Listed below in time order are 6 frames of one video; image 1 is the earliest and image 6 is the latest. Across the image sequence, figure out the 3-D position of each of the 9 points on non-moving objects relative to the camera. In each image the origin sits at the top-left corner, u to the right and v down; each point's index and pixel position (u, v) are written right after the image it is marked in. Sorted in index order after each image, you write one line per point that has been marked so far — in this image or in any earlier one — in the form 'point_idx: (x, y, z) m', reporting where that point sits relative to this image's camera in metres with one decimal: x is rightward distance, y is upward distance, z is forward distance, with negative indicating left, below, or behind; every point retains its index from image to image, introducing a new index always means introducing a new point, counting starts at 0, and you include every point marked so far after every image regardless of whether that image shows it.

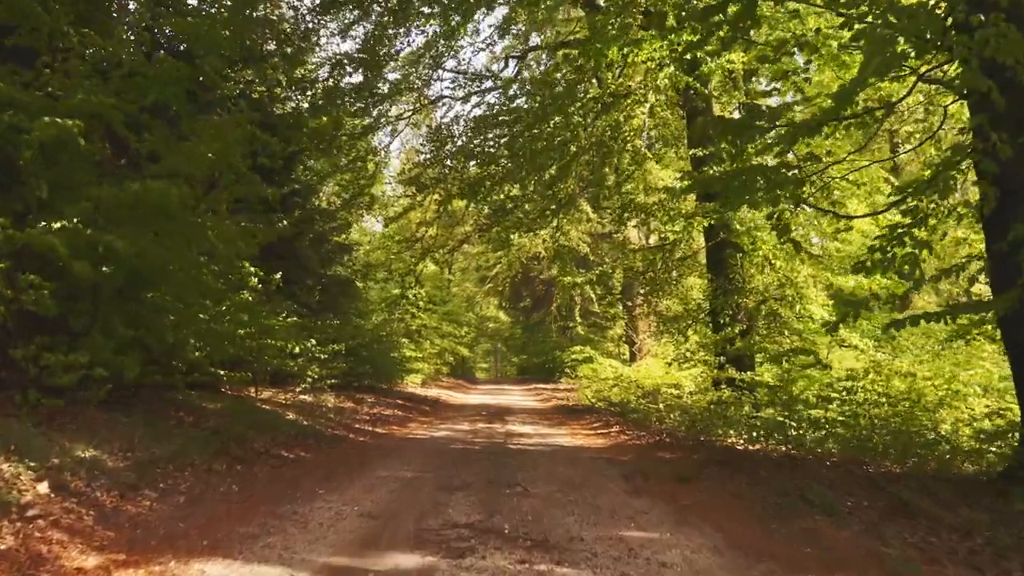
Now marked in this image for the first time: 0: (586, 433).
0: (+1.9, -3.8, +13.8) m
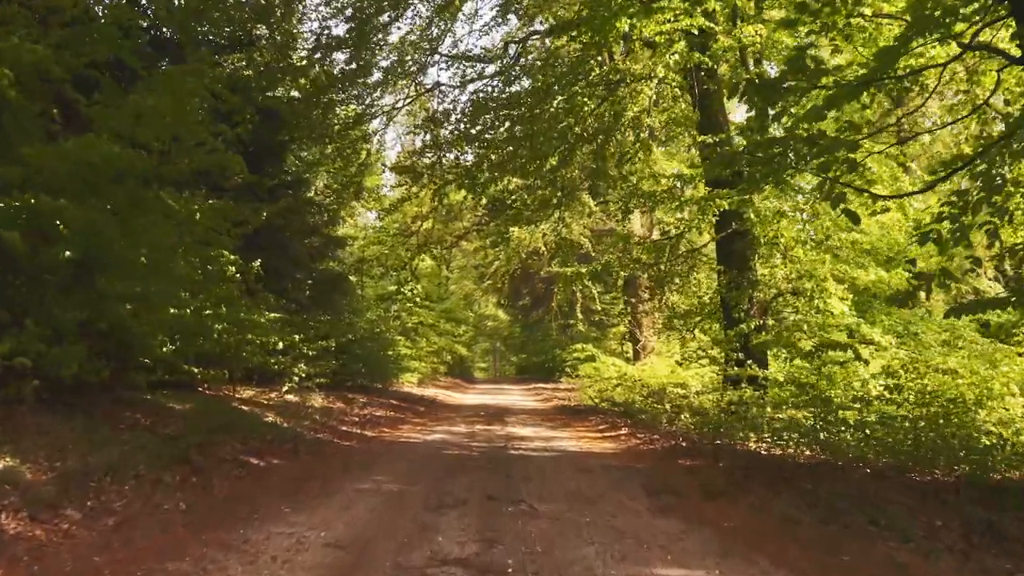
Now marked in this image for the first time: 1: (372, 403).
0: (+1.9, -3.6, +12.8) m
1: (-4.6, -3.7, +17.3) m
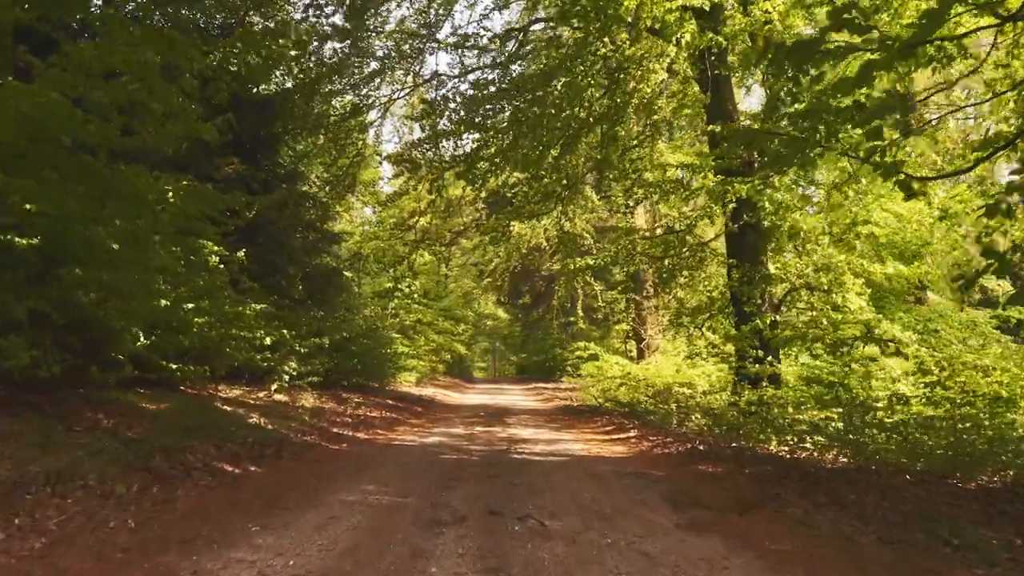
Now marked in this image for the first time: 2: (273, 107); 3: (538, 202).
0: (+2.0, -3.4, +12.2) m
1: (-4.5, -3.6, +16.6) m
2: (-8.2, +6.1, +18.5) m
3: (+0.8, +2.7, +16.8) m
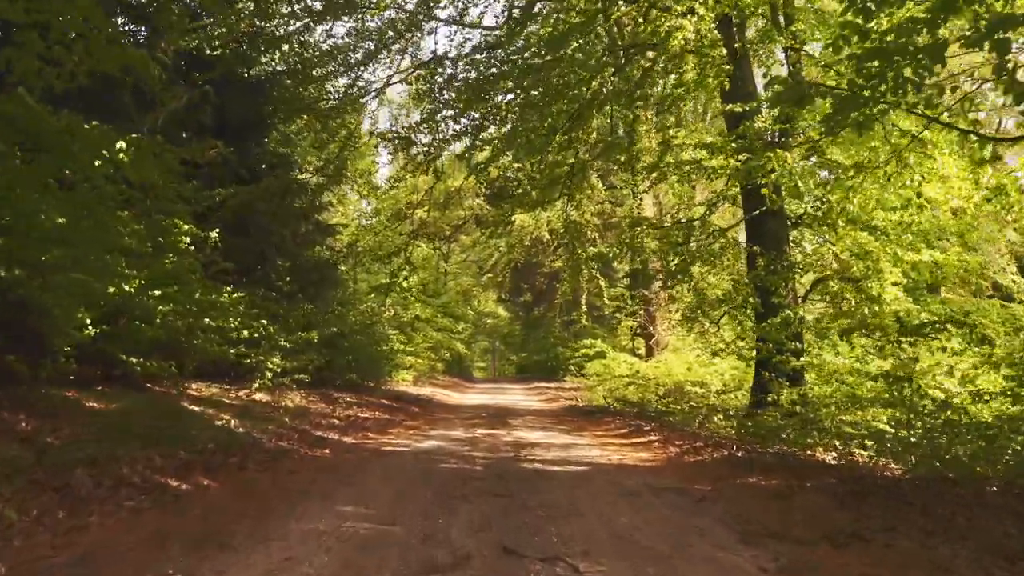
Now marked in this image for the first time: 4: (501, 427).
0: (+2.1, -3.2, +11.0) m
1: (-4.4, -3.3, +15.4) m
2: (-8.1, +6.4, +17.4) m
3: (+0.9, +2.9, +15.6) m
4: (-0.3, -3.6, +13.8) m
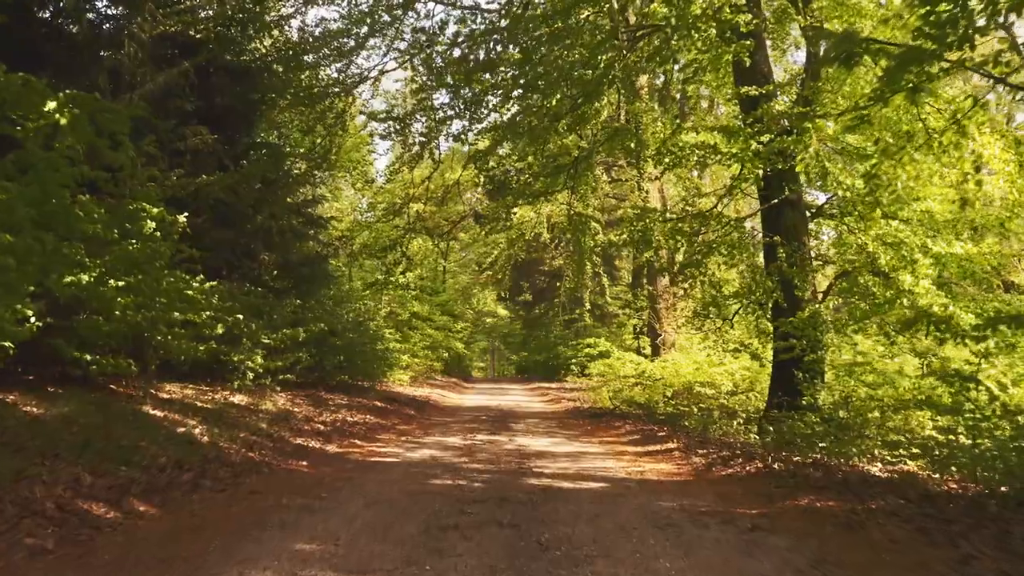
0: (+2.1, -3.0, +10.1) m
1: (-4.4, -3.2, +14.5) m
2: (-8.1, +6.5, +16.5) m
3: (+0.9, +3.1, +14.7) m
4: (-0.3, -3.4, +12.9) m
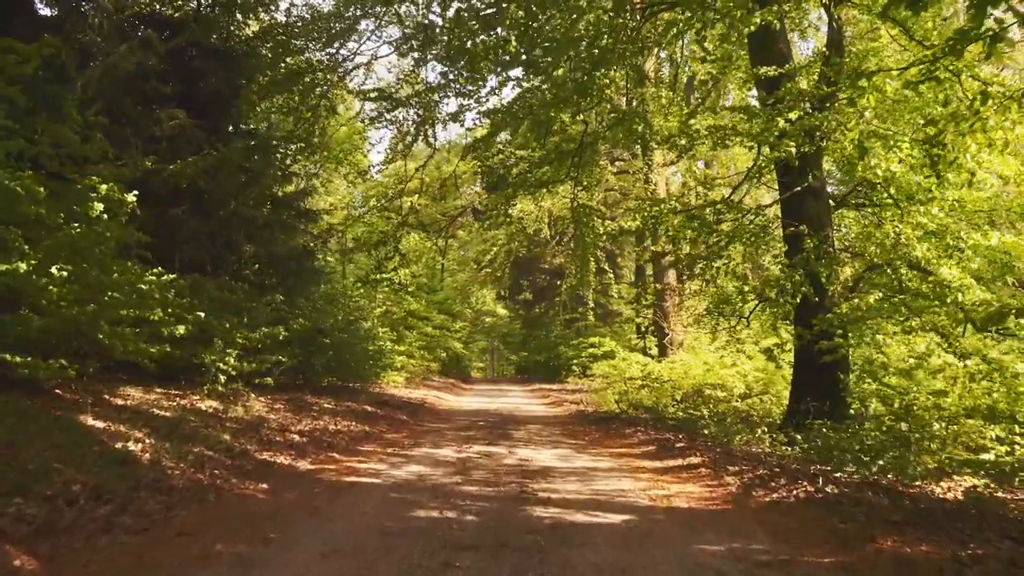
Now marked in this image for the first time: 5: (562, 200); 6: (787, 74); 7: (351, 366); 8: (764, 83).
0: (+2.1, -2.9, +9.1) m
1: (-4.4, -3.1, +13.5) m
2: (-8.1, +6.6, +15.4) m
3: (+1.0, +3.2, +13.7) m
4: (-0.2, -3.3, +11.9) m
5: (+1.7, +3.0, +18.2) m
6: (+6.3, +4.9, +12.3) m
7: (-6.0, -2.9, +20.0) m
8: (+6.0, +4.9, +12.6) m
